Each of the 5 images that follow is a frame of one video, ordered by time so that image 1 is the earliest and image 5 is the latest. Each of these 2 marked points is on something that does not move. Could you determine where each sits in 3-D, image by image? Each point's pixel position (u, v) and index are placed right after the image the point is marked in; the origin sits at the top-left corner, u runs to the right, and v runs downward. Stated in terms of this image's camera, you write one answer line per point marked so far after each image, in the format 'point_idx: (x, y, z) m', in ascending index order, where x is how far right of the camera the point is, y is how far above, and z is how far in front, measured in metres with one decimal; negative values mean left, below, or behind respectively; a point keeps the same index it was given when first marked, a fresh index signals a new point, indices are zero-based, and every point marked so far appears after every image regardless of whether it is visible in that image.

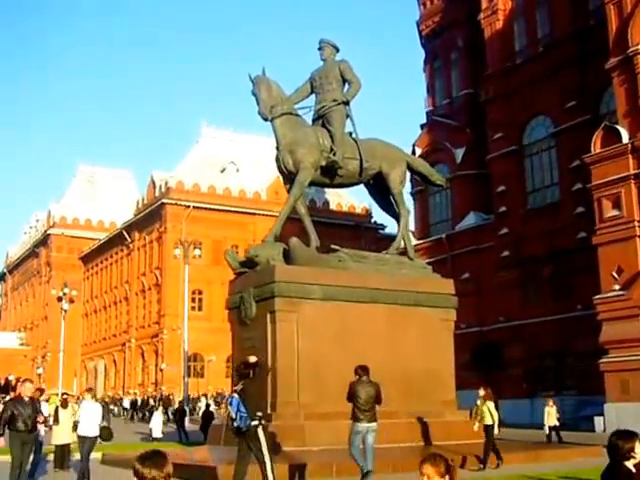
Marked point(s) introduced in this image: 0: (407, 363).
0: (+1.1, -1.5, +13.7) m
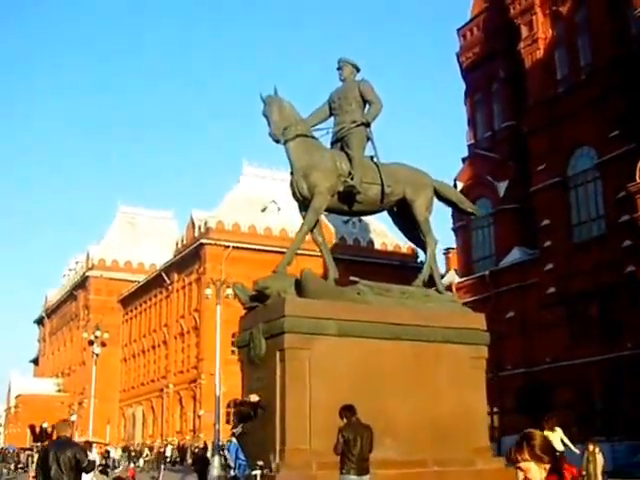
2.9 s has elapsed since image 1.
0: (+1.3, -1.9, +12.9) m
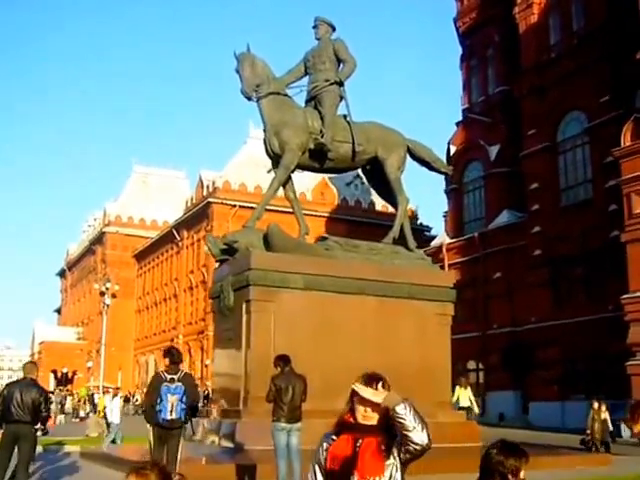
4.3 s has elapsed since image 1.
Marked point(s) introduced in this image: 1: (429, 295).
0: (+0.9, -1.4, +13.5) m
1: (+1.4, -0.7, +14.0) m
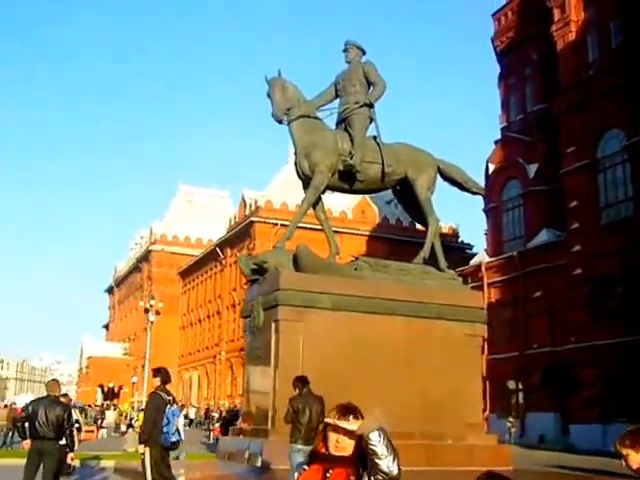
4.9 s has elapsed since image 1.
0: (+1.3, -1.7, +13.6) m
1: (+1.8, -1.0, +14.0) m
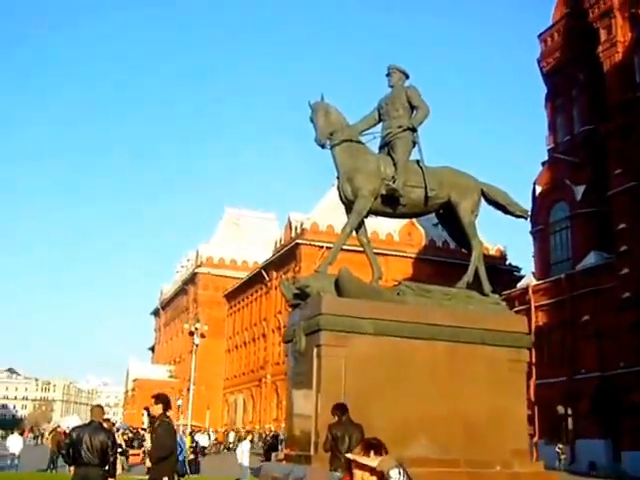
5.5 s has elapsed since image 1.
0: (+1.8, -2.0, +13.4) m
1: (+2.3, -1.3, +13.8) m
